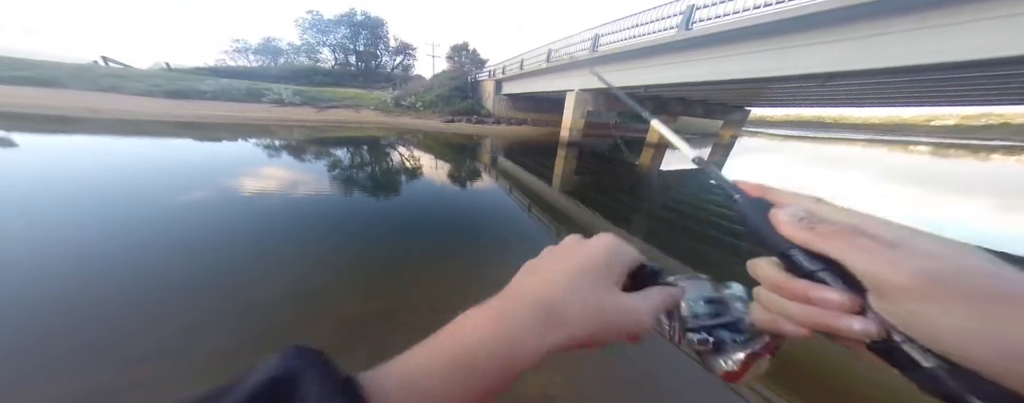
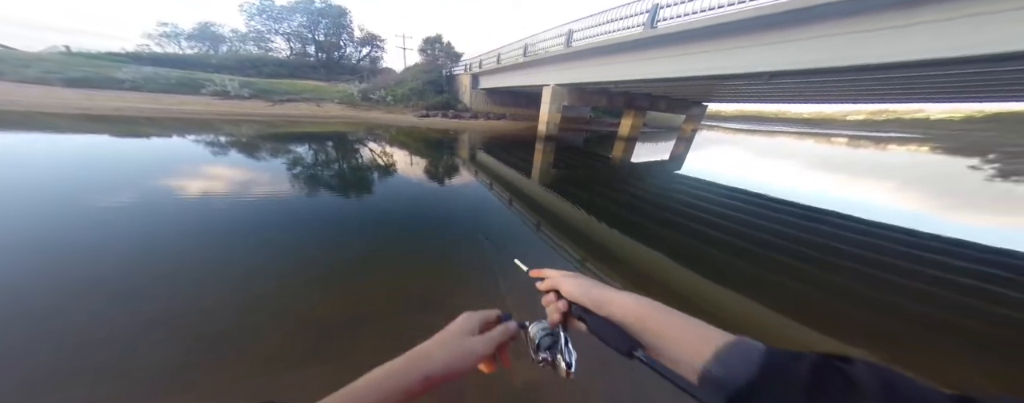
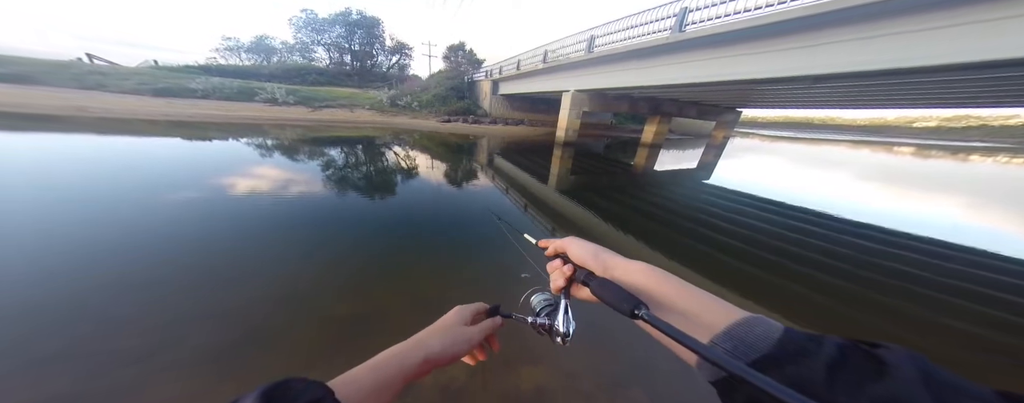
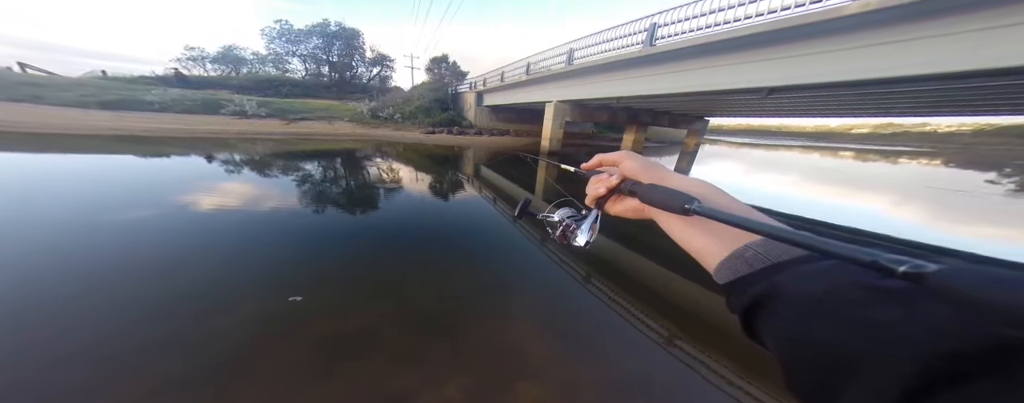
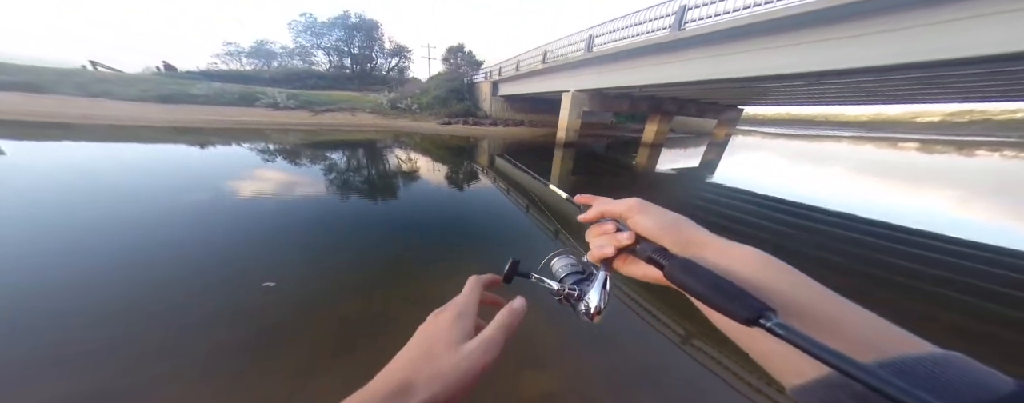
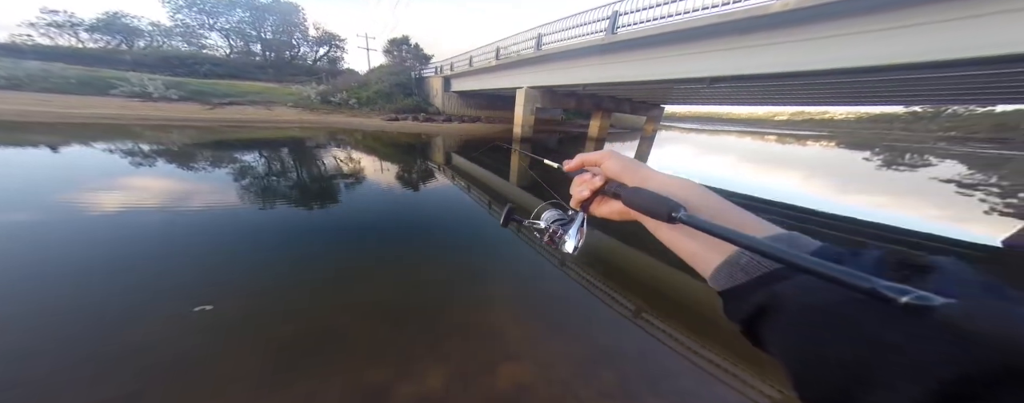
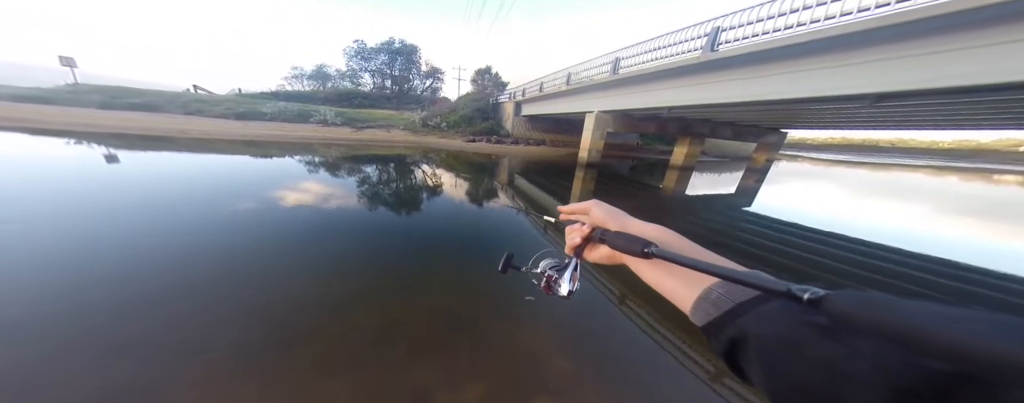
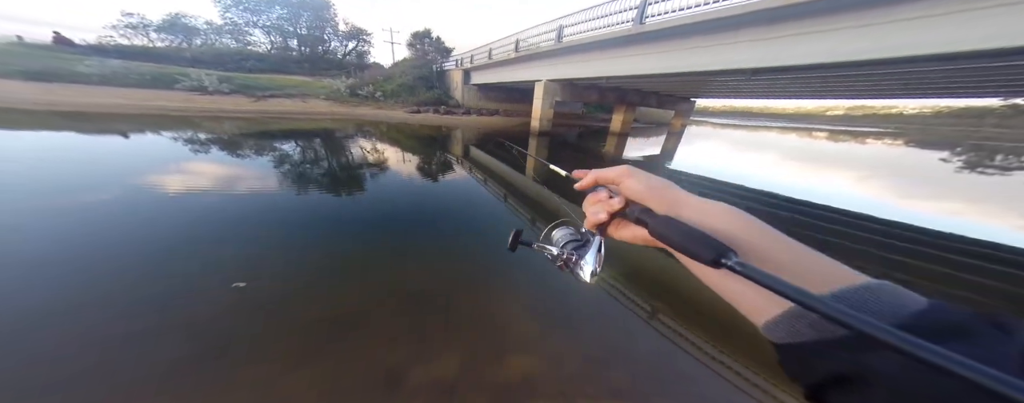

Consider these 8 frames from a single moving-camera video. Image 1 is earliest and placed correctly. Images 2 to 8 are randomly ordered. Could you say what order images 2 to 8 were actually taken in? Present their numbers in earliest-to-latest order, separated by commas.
2, 3, 7, 4, 6, 8, 5
